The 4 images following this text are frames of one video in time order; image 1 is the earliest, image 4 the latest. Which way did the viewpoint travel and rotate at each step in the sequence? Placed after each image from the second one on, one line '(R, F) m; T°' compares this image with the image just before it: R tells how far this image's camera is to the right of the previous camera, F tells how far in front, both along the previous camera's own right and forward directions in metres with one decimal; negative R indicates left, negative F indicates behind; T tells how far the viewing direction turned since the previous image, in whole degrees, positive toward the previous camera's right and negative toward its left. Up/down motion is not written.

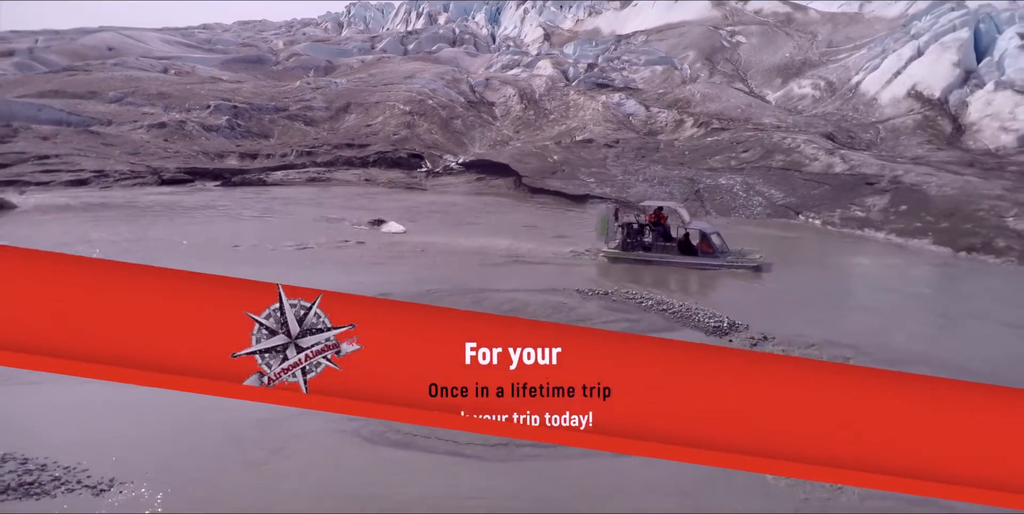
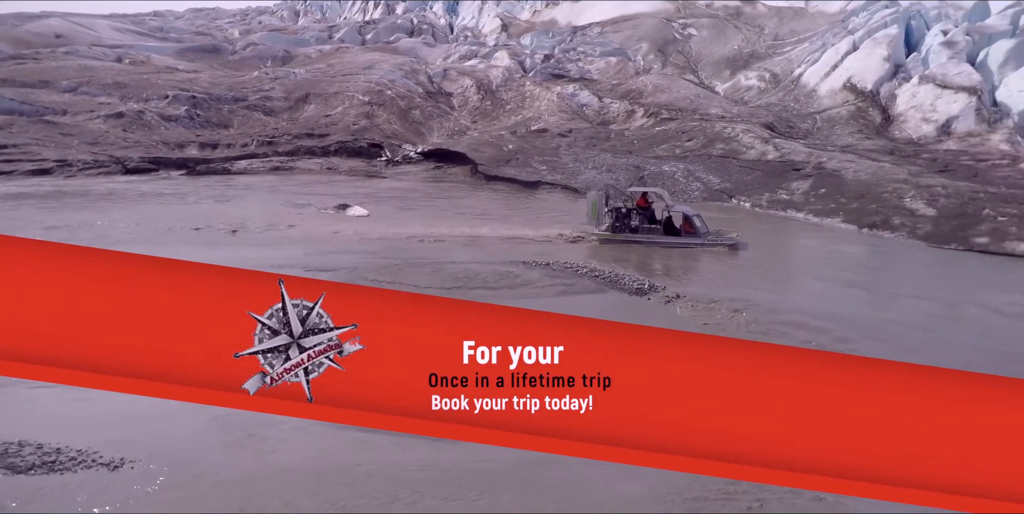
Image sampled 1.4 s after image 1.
(0.0, -0.4) m; +3°
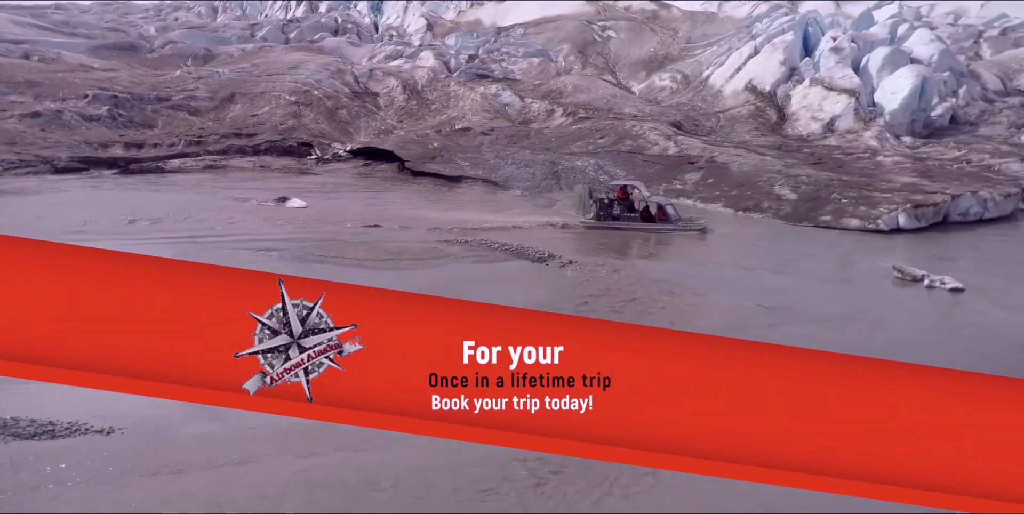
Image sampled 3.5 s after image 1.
(-0.4, -0.6) m; +7°
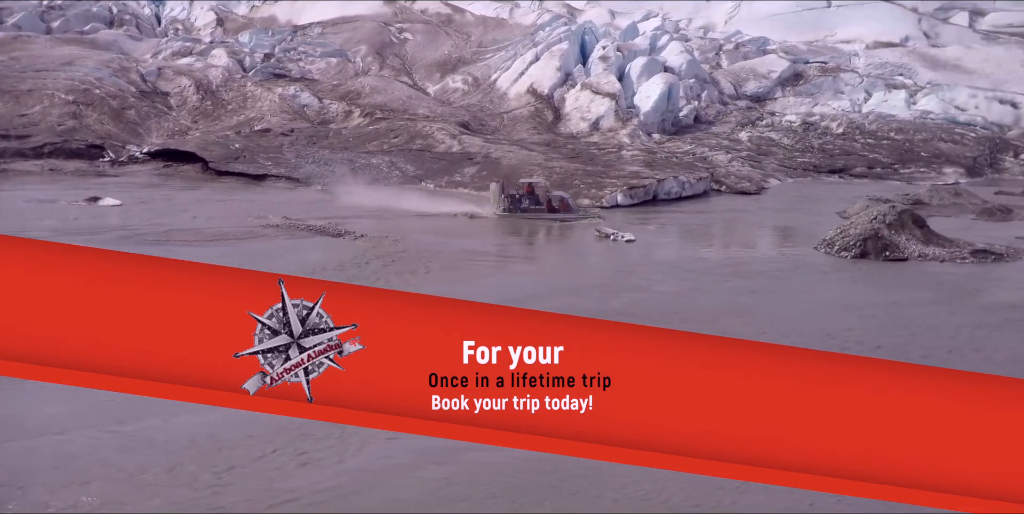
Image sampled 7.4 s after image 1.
(-1.7, -0.3) m; +20°
